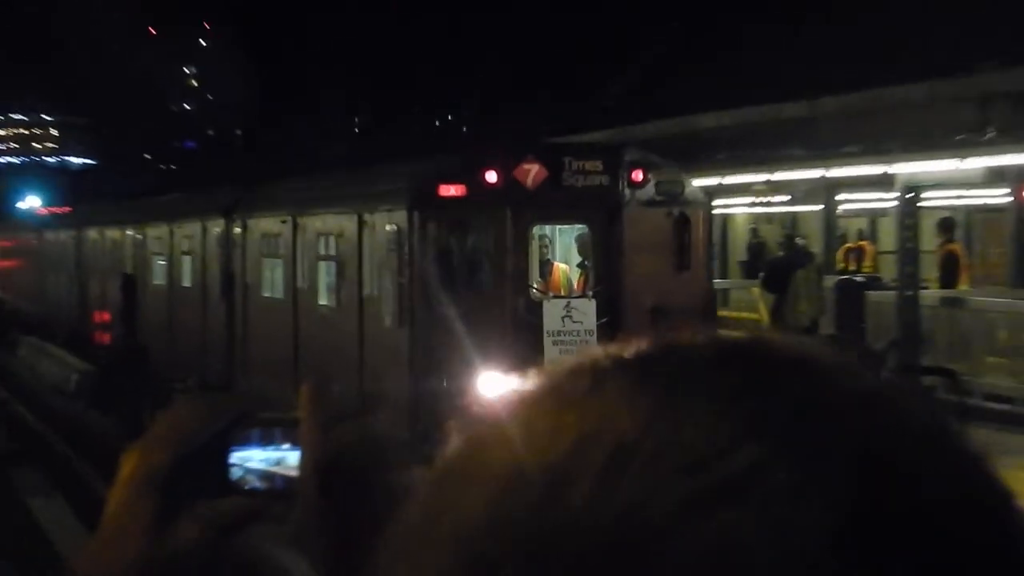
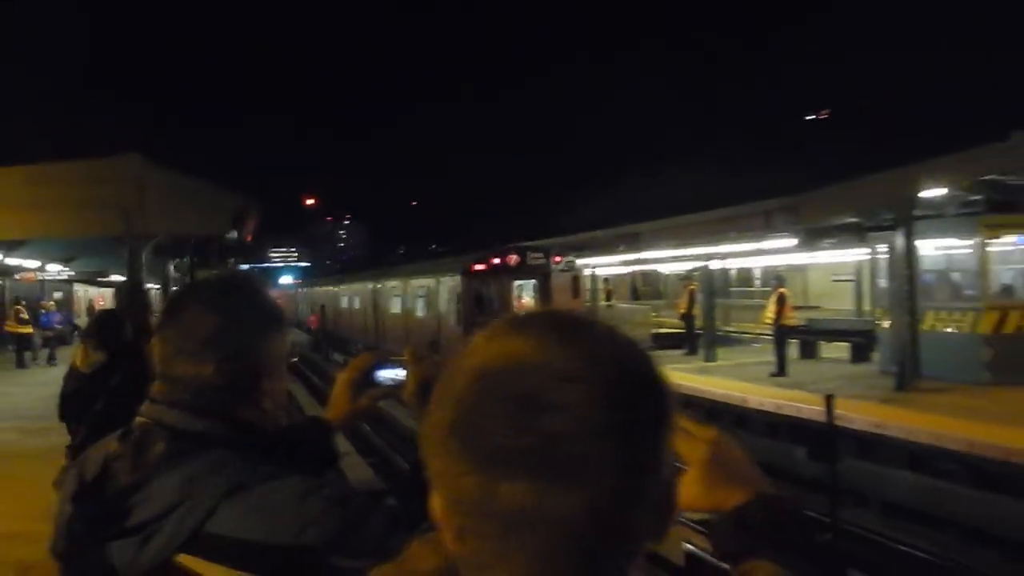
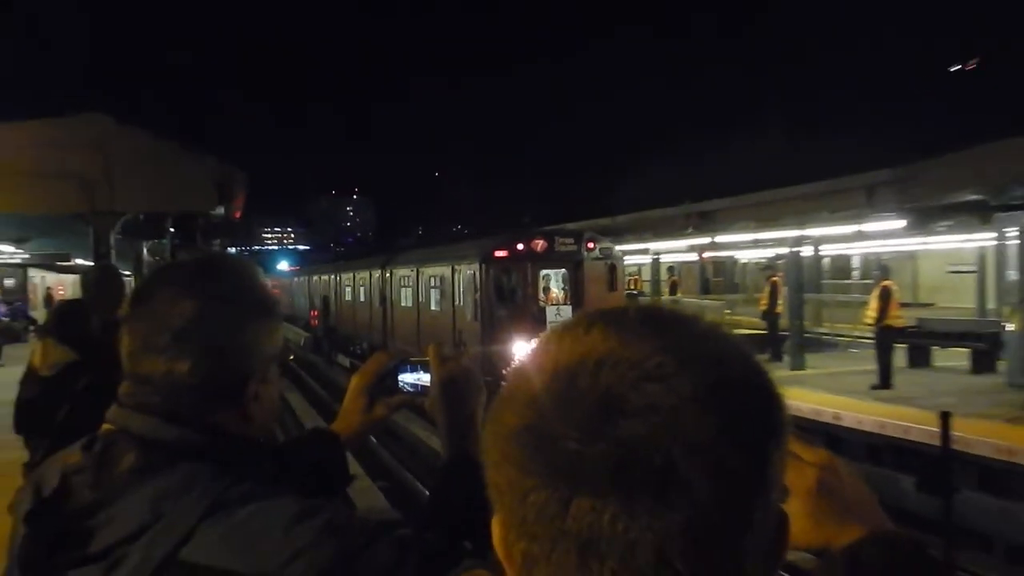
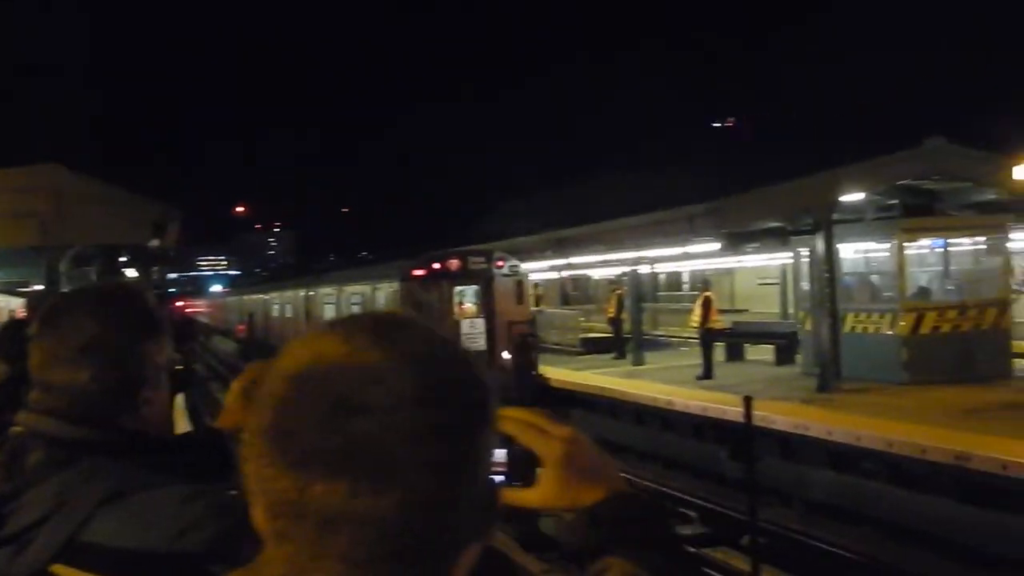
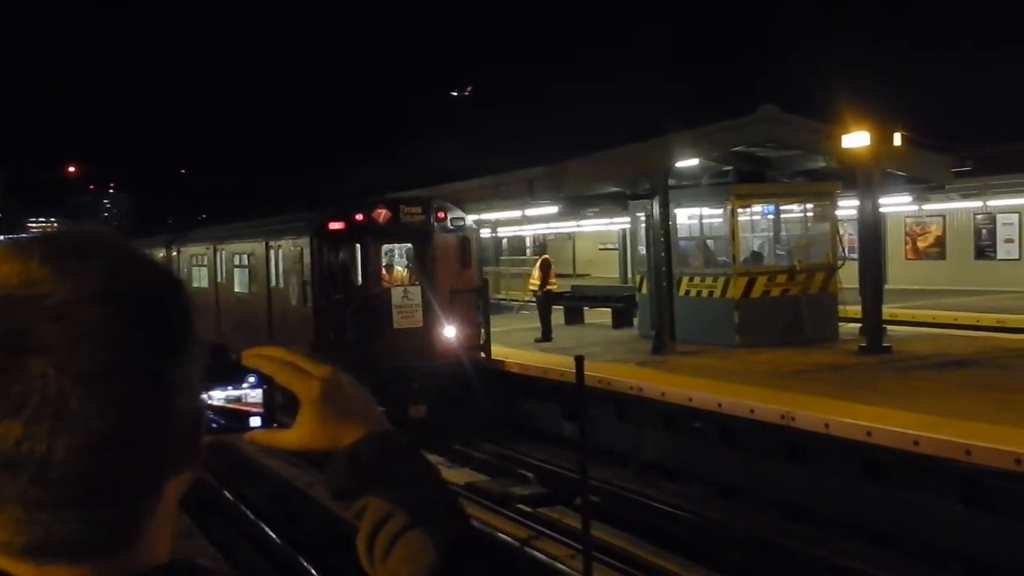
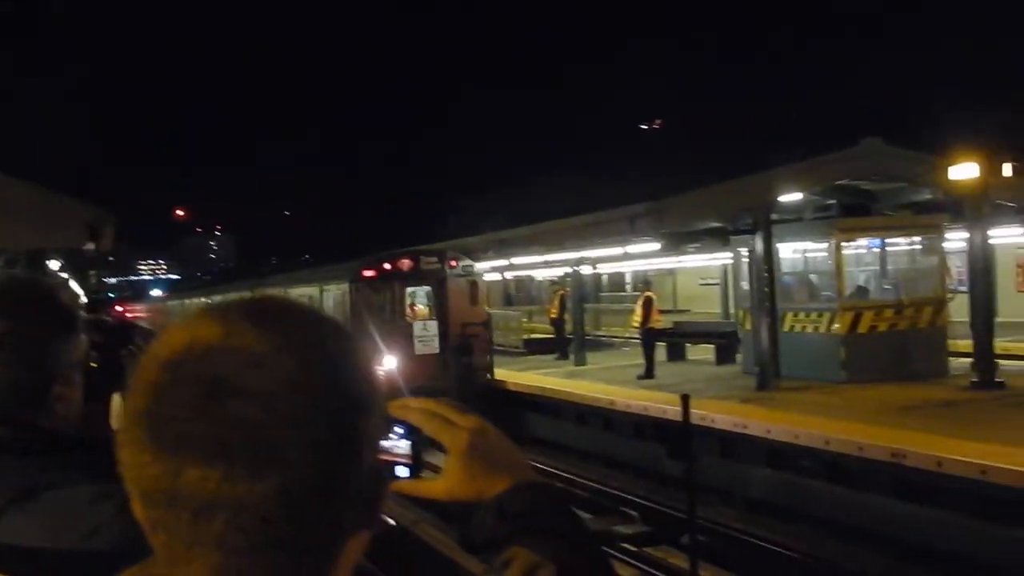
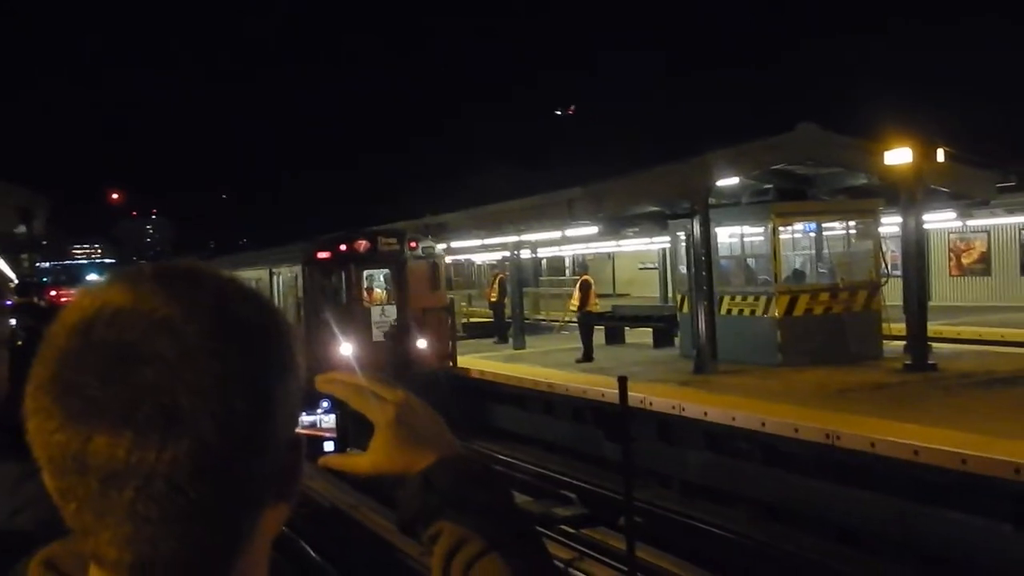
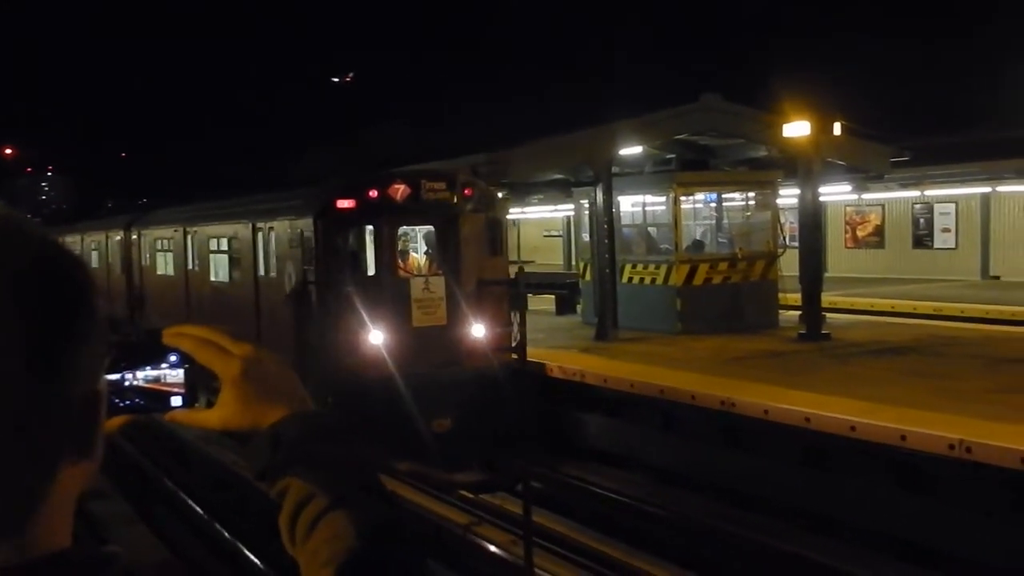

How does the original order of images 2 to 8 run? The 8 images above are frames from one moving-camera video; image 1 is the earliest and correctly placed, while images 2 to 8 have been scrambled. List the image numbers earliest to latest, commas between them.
3, 2, 4, 6, 7, 5, 8
